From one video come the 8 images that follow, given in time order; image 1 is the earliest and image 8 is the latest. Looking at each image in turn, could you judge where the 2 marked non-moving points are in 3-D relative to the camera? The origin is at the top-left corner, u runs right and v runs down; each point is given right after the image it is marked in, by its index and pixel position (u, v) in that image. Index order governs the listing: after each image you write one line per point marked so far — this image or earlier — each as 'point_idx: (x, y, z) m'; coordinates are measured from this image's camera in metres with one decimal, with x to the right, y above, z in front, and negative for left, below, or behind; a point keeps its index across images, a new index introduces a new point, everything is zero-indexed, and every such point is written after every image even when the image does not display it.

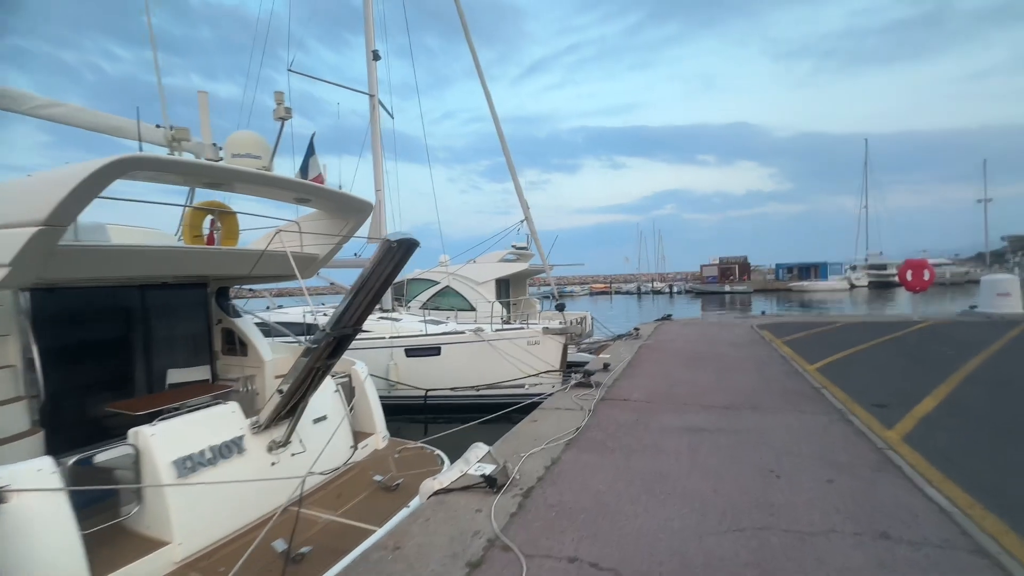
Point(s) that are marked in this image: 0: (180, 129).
0: (-3.1, +1.5, +4.1) m
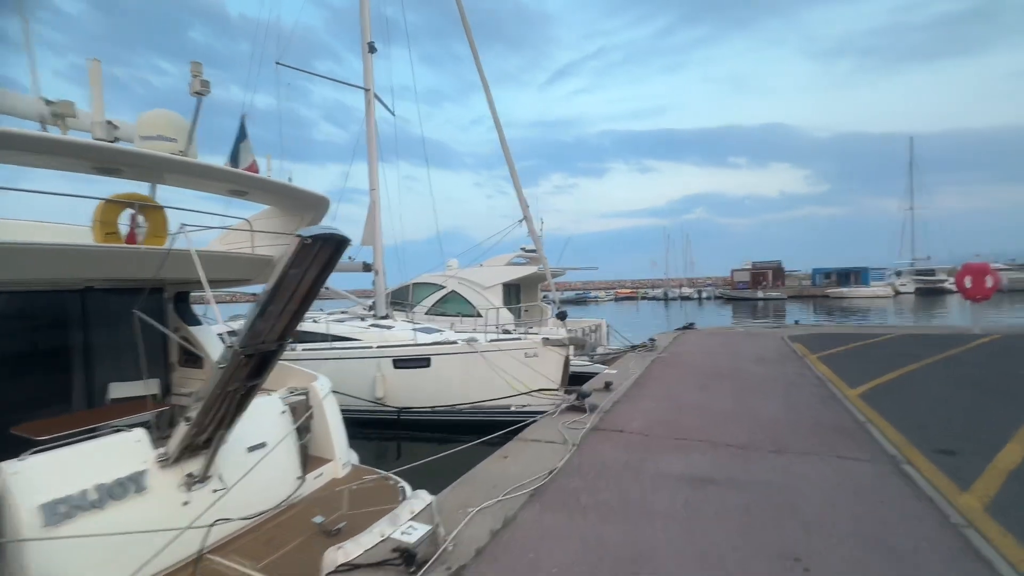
0: (-3.4, +1.4, +3.4) m
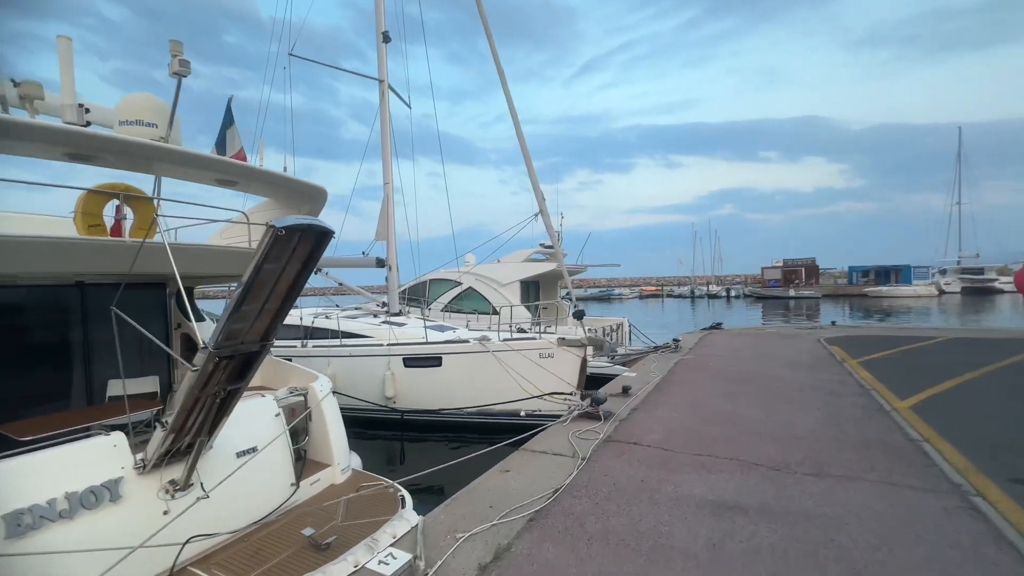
0: (-3.4, +1.4, +3.2) m
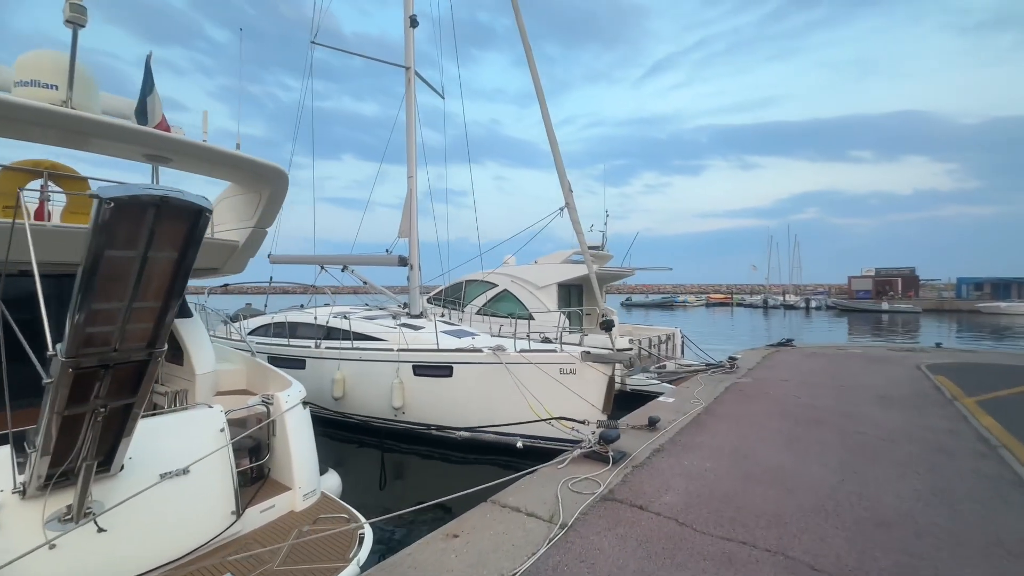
0: (-3.7, +1.5, +2.7) m
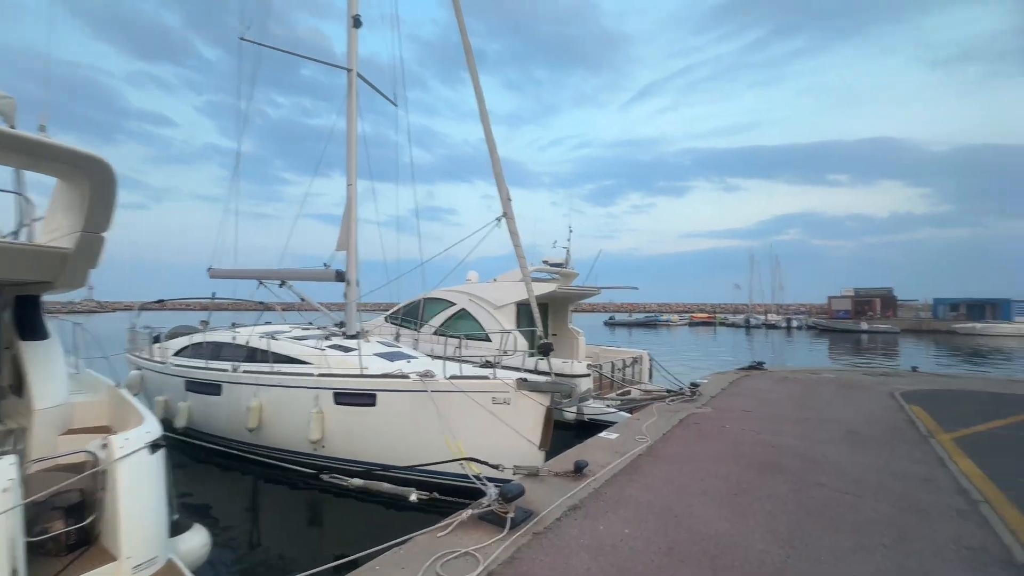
0: (-4.6, +1.5, +1.9) m
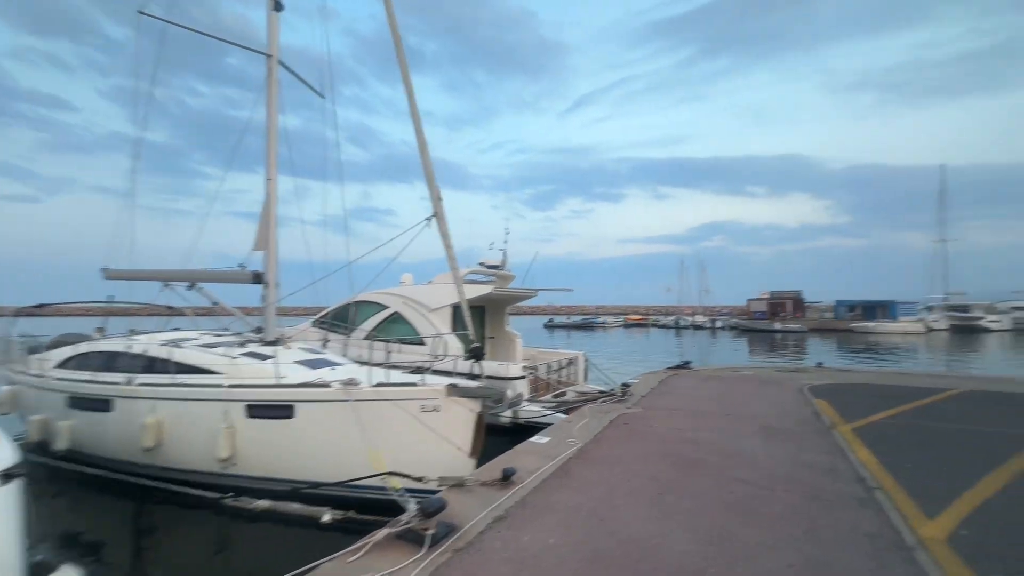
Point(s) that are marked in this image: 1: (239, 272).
0: (-4.9, +1.5, +1.1) m
1: (-5.2, +0.3, +8.6) m
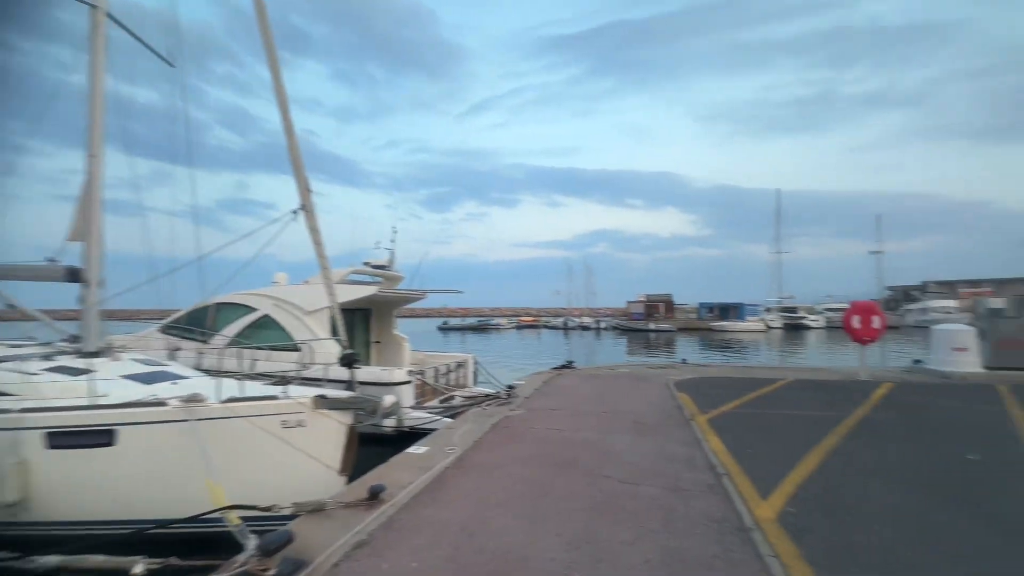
0: (-5.2, +1.5, -0.3) m
1: (-7.2, +0.3, +6.9) m
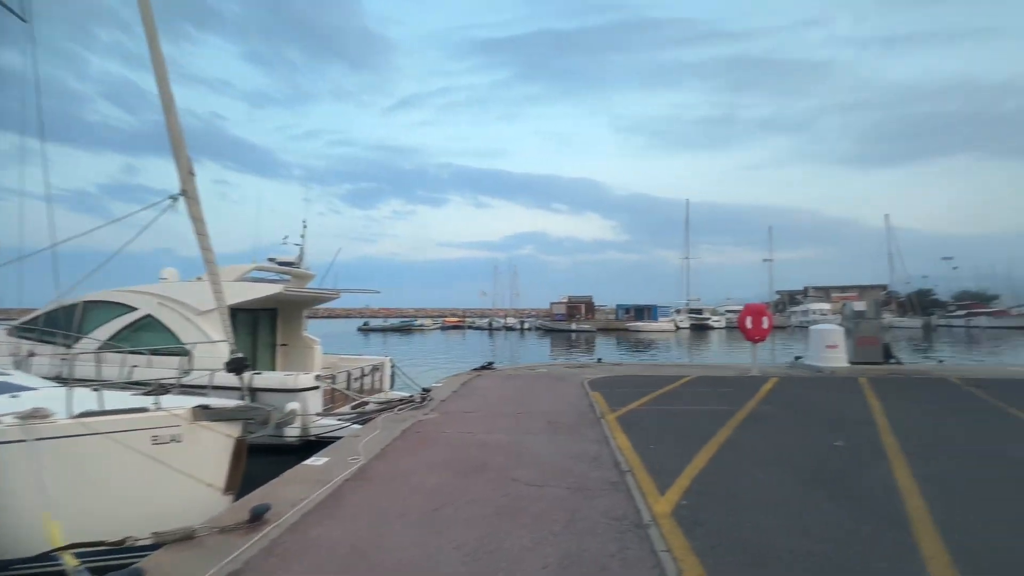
0: (-5.2, +1.6, -1.3) m
1: (-8.3, +0.4, +5.5) m
